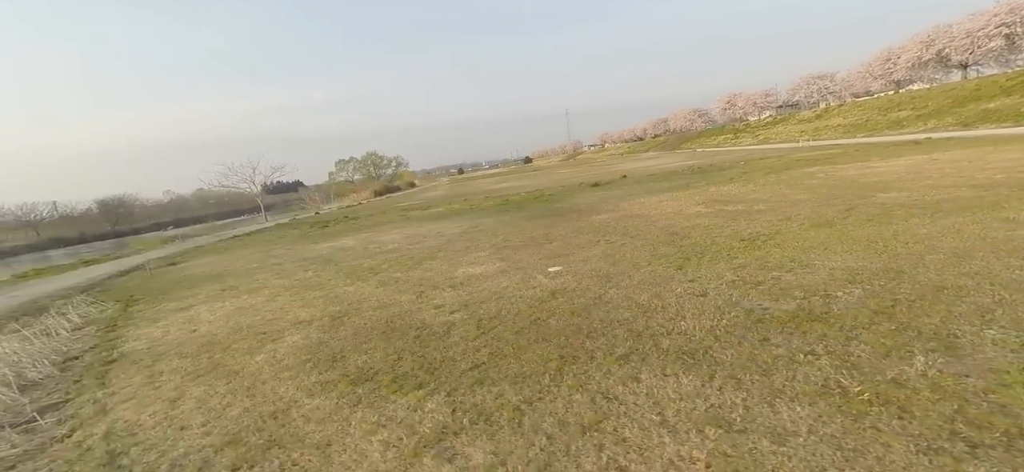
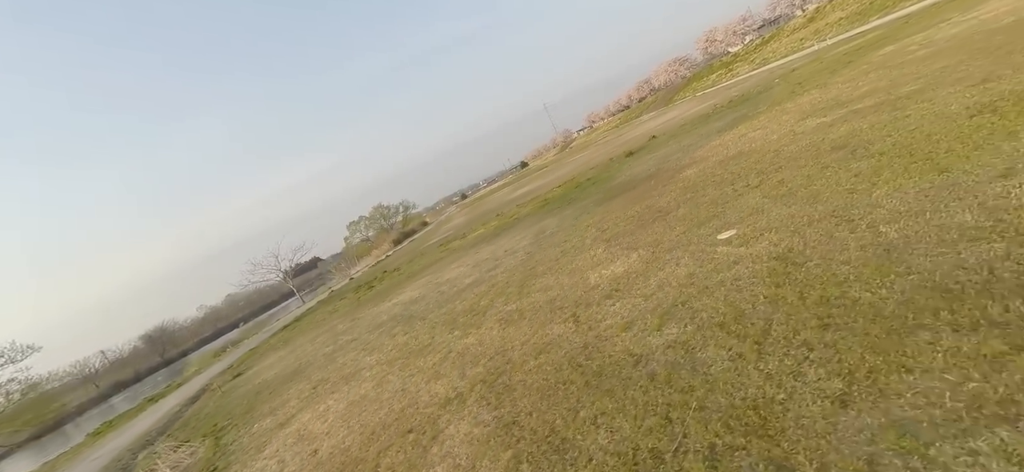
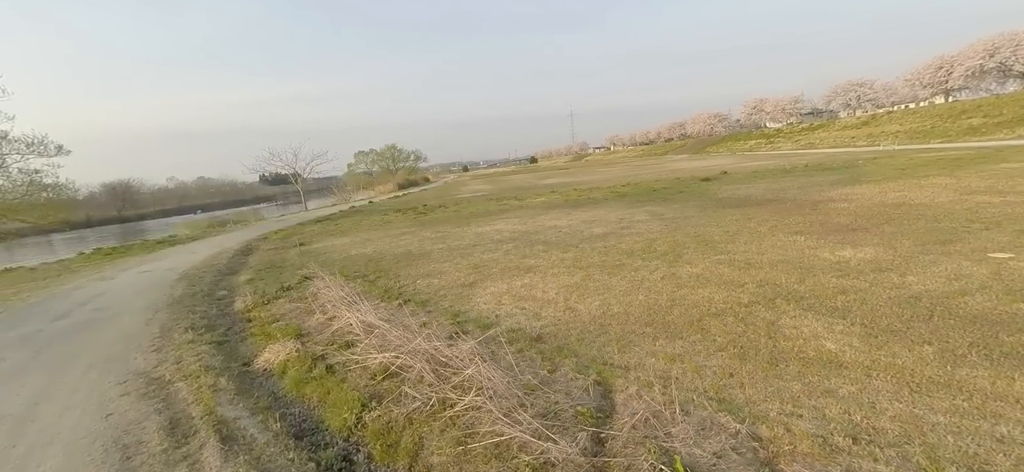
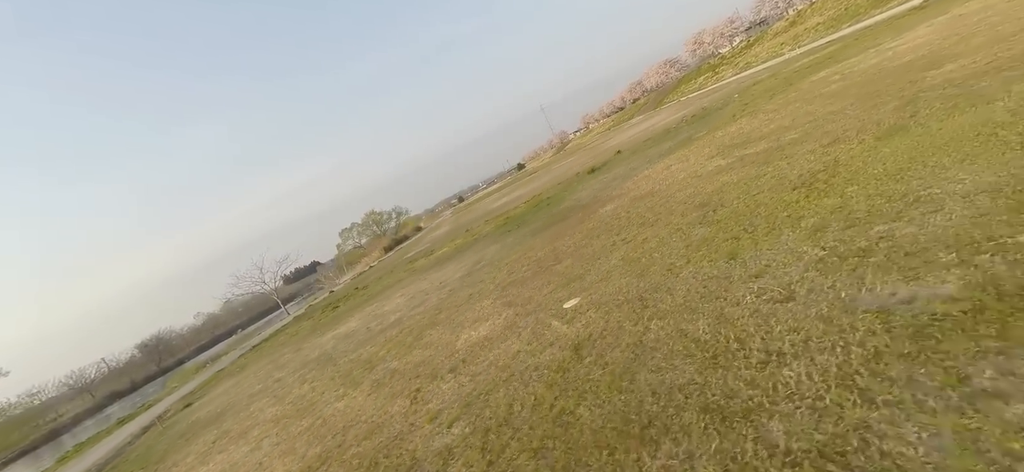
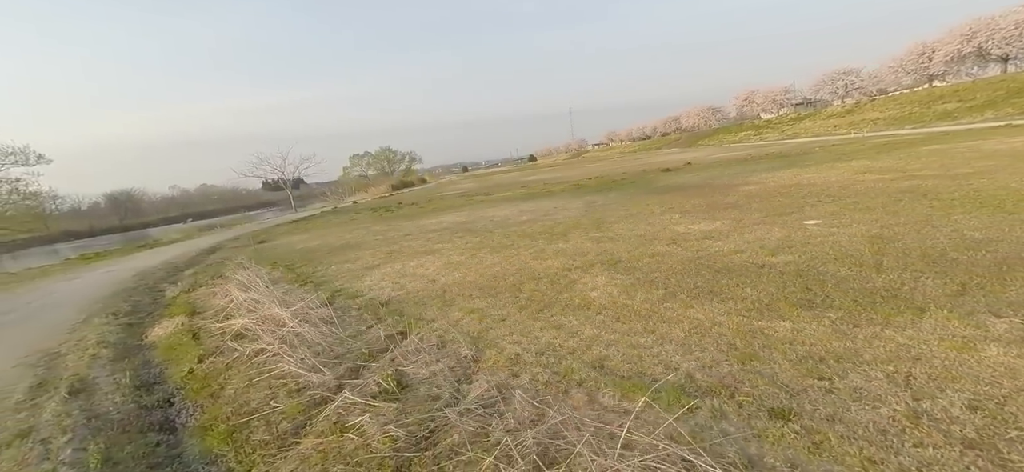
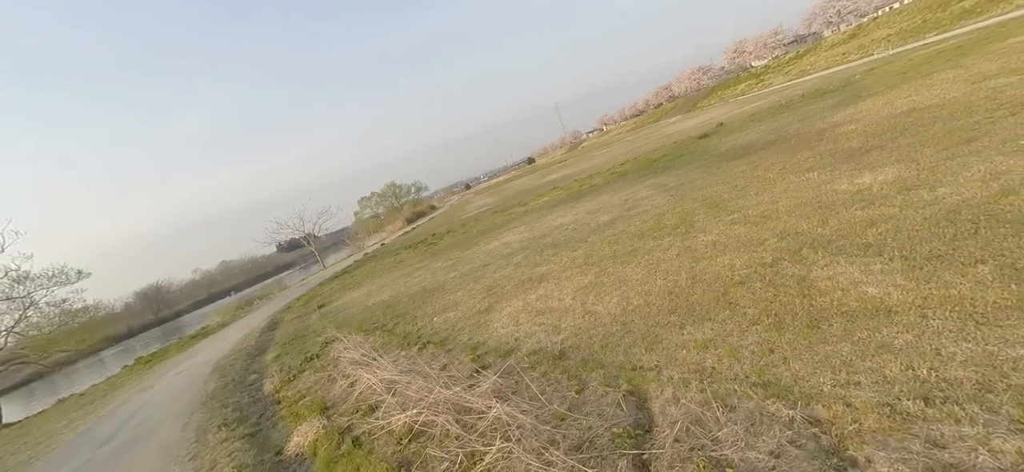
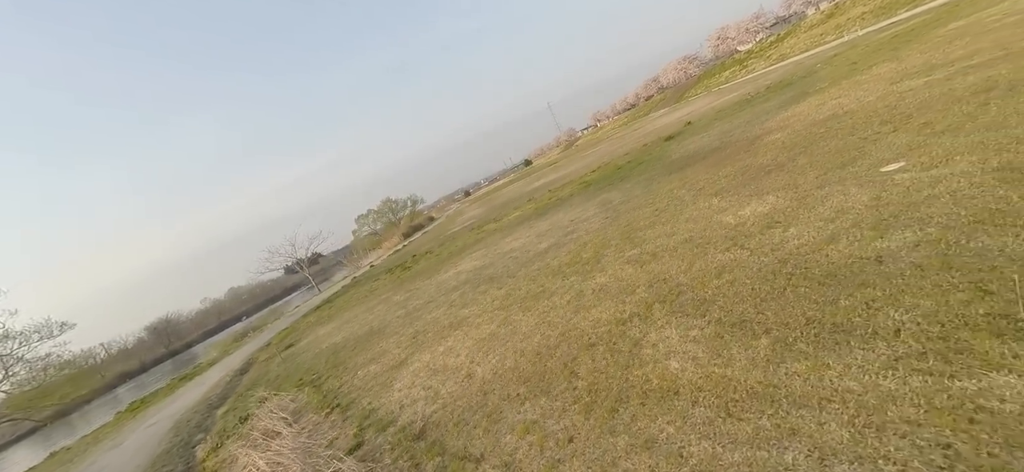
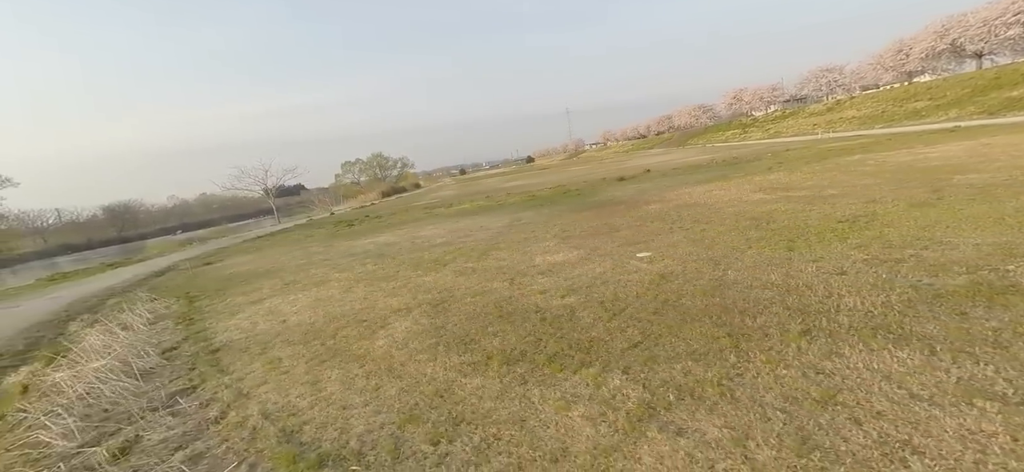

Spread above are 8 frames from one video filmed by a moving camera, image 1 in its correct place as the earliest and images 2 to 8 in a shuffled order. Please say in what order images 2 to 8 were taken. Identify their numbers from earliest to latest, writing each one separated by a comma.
8, 5, 3, 6, 7, 2, 4
